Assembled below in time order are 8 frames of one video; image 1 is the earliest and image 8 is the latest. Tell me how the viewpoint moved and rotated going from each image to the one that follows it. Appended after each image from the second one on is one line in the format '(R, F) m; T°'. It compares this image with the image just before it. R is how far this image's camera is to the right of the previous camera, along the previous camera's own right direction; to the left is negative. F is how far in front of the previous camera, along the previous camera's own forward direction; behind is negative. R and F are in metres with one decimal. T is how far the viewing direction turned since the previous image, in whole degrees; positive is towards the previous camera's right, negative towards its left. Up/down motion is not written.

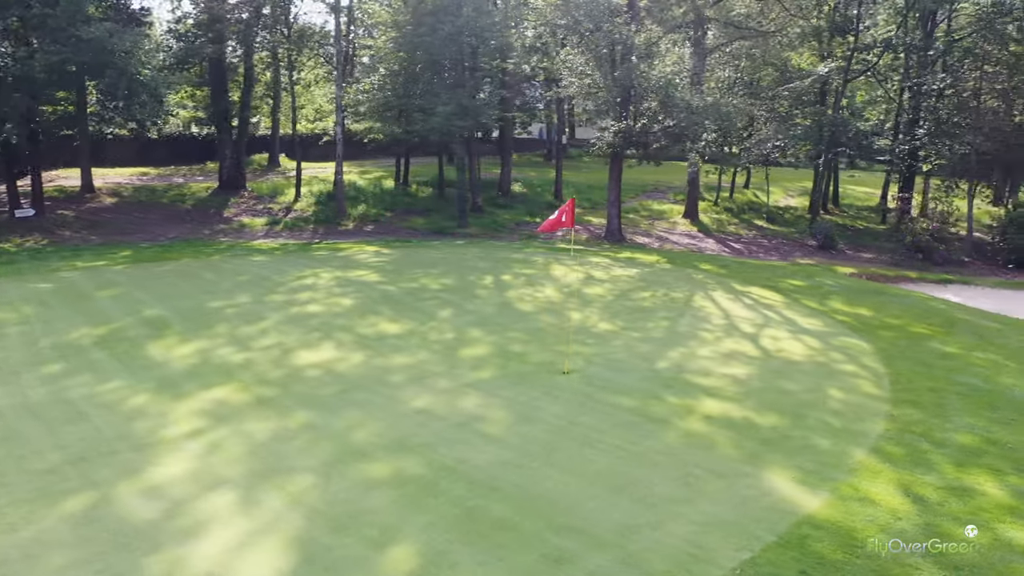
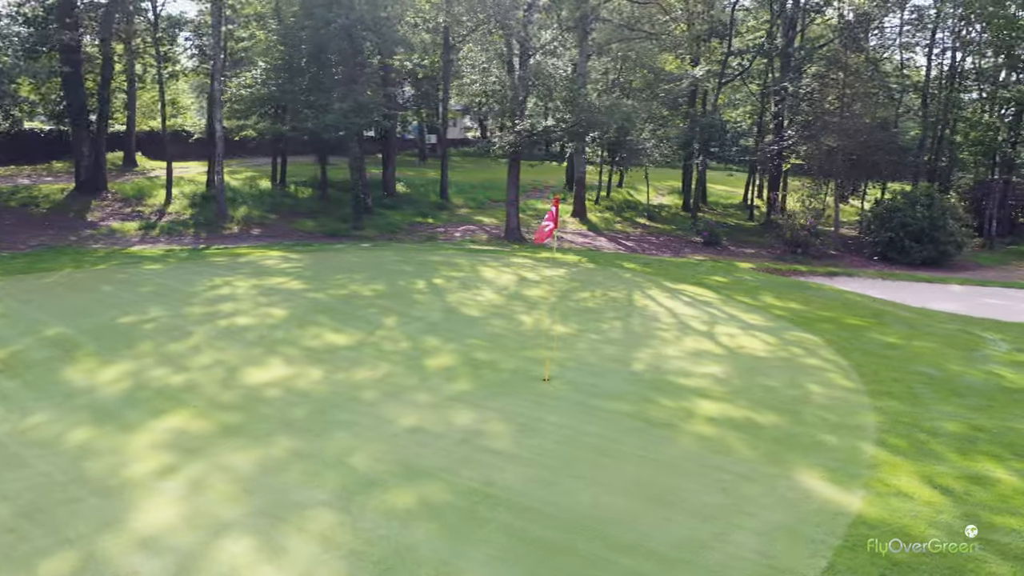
(-1.0, +0.4) m; +10°
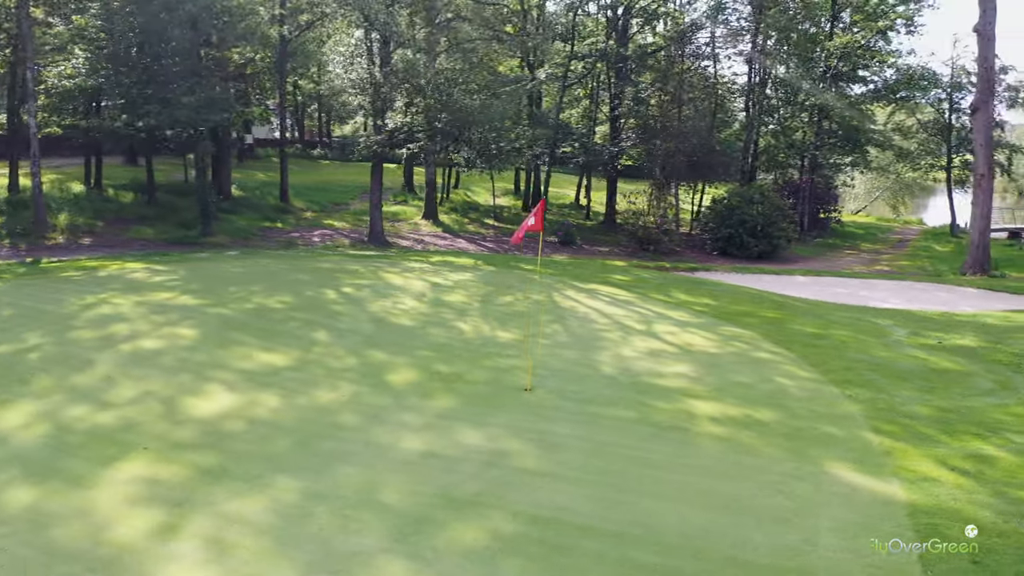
(-1.4, +0.5) m; +14°
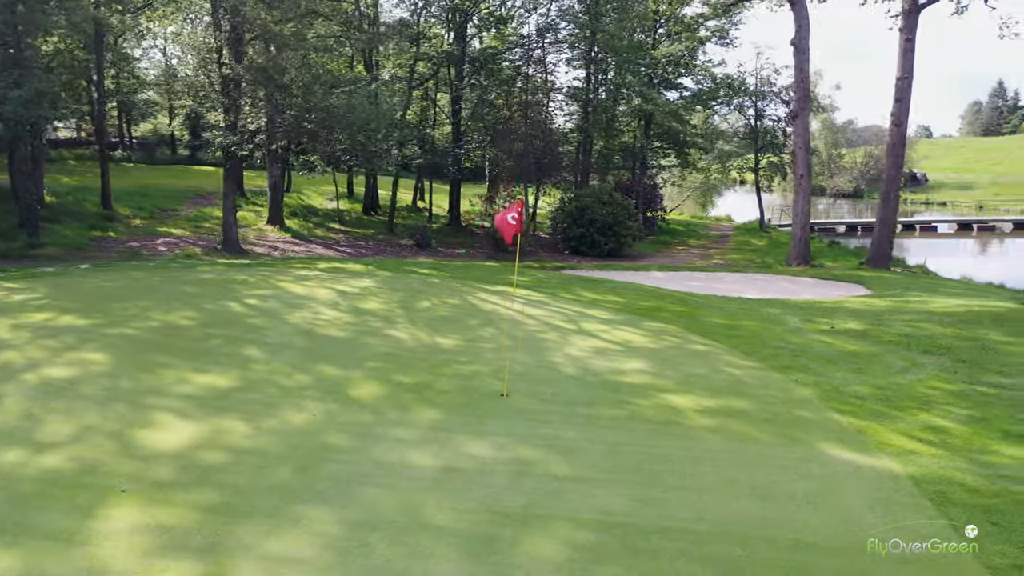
(-1.3, +0.3) m; +13°
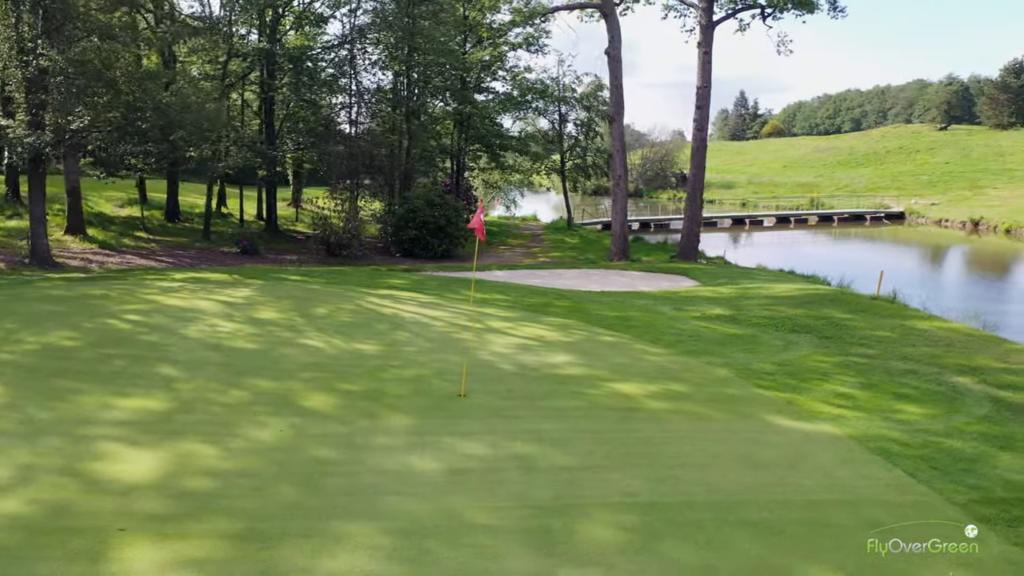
(-1.3, +0.1) m; +15°
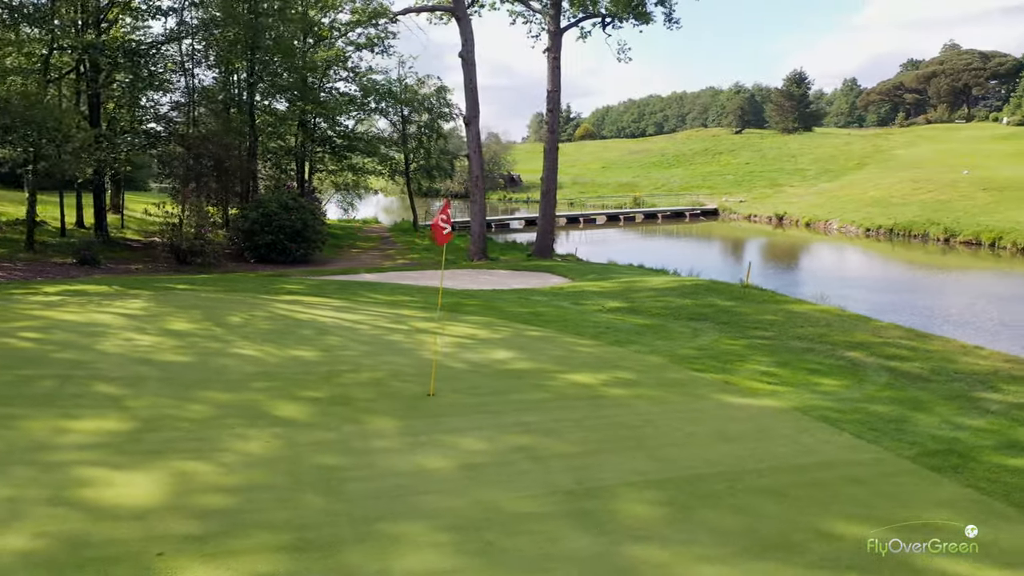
(-1.2, 0.0) m; +13°
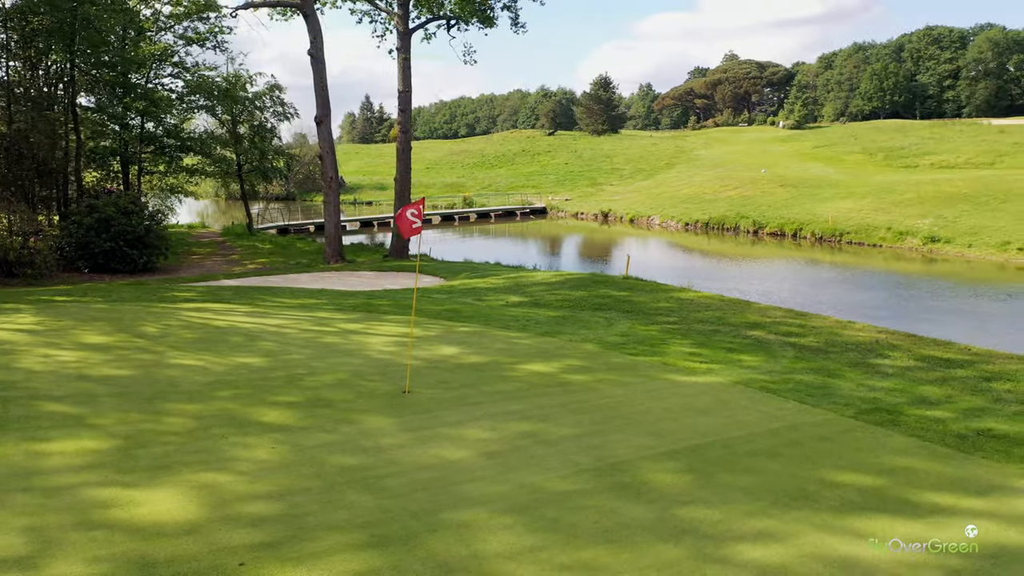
(-1.3, -0.1) m; +13°
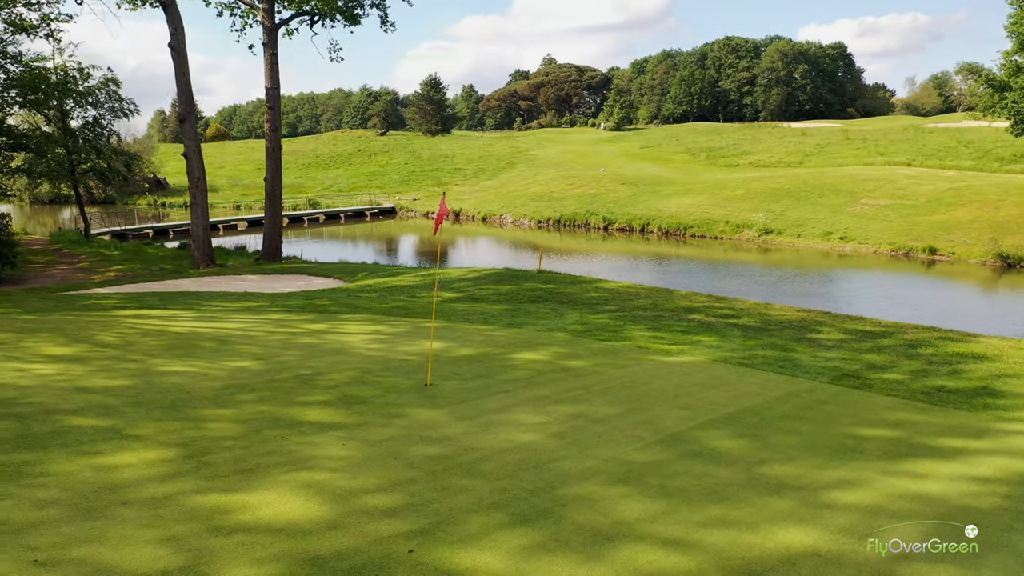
(-1.6, -0.1) m; +12°
